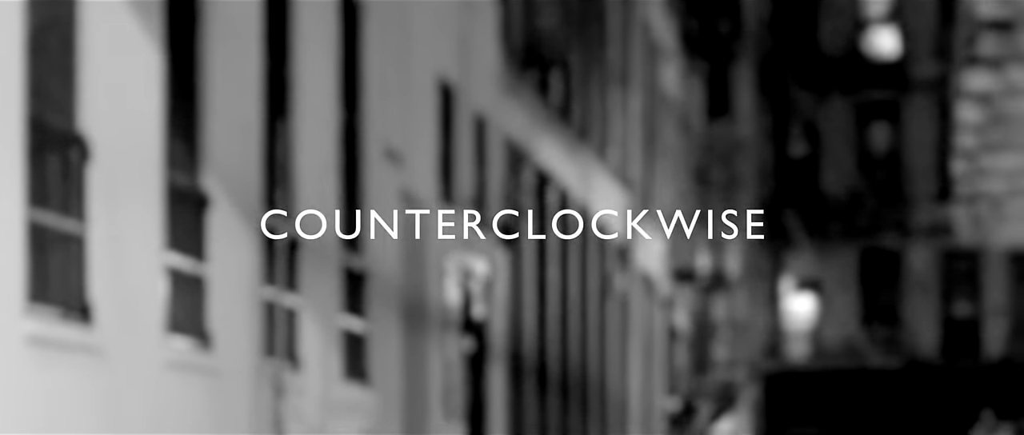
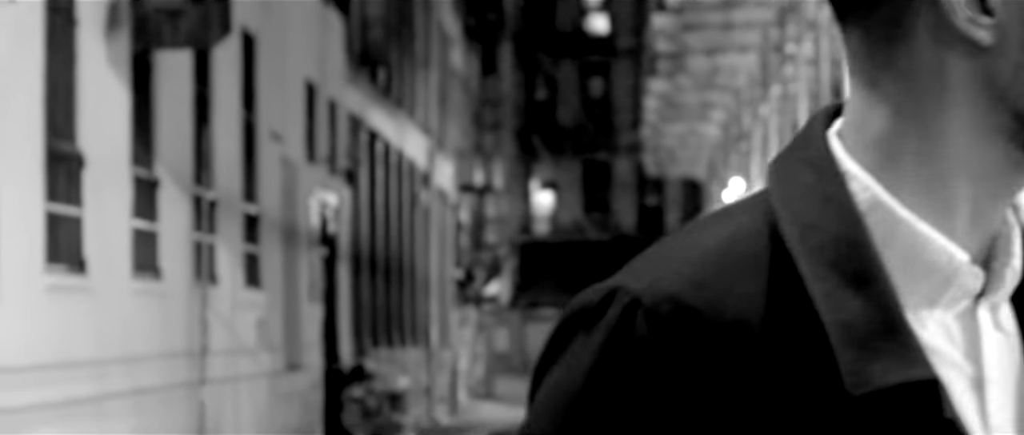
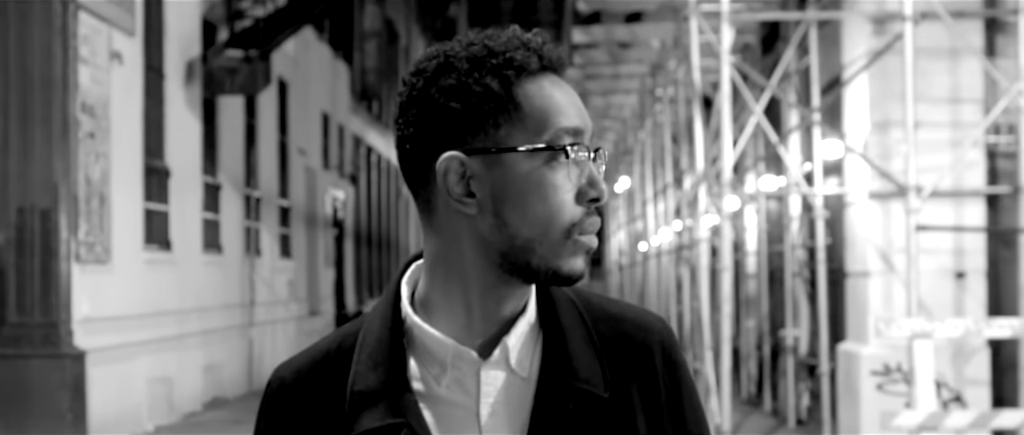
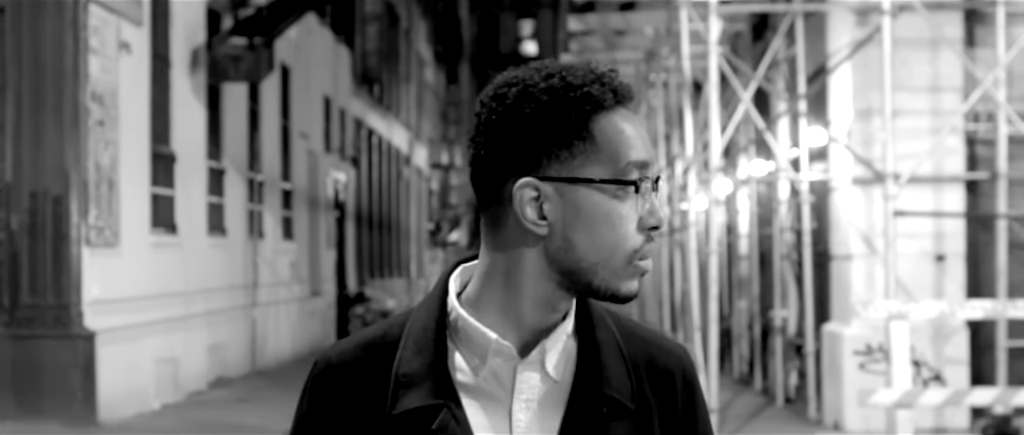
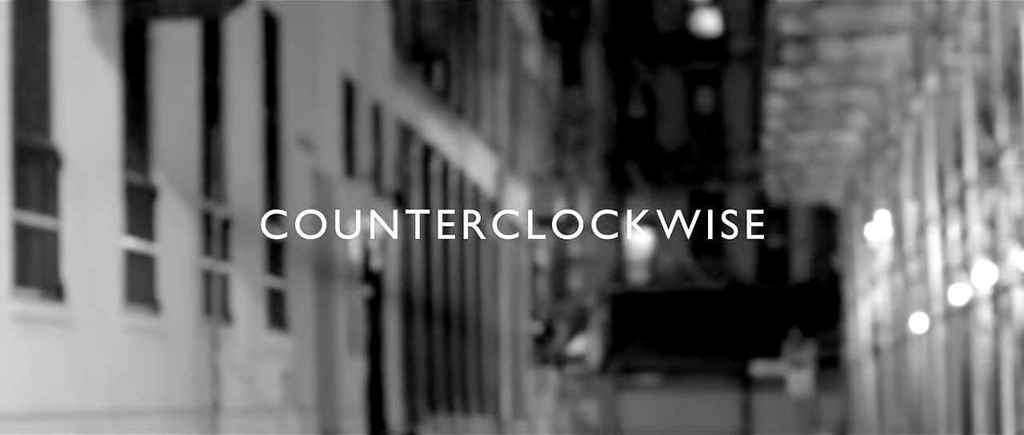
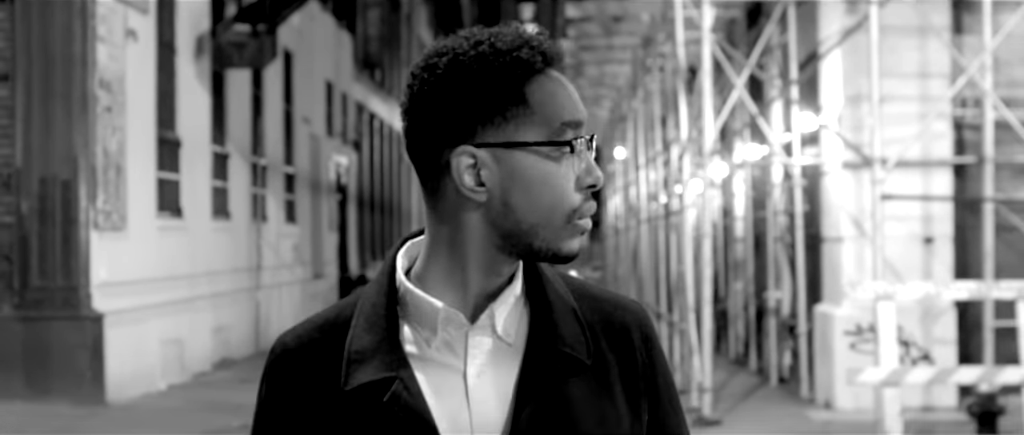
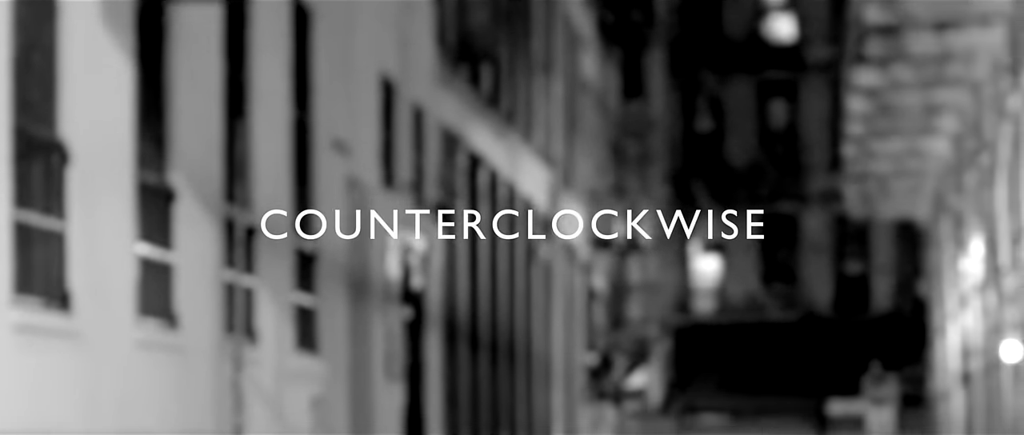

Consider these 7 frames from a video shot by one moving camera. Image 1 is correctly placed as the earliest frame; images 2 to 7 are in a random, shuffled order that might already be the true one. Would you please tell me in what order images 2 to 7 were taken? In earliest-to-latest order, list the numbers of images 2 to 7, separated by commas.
7, 5, 2, 3, 4, 6
